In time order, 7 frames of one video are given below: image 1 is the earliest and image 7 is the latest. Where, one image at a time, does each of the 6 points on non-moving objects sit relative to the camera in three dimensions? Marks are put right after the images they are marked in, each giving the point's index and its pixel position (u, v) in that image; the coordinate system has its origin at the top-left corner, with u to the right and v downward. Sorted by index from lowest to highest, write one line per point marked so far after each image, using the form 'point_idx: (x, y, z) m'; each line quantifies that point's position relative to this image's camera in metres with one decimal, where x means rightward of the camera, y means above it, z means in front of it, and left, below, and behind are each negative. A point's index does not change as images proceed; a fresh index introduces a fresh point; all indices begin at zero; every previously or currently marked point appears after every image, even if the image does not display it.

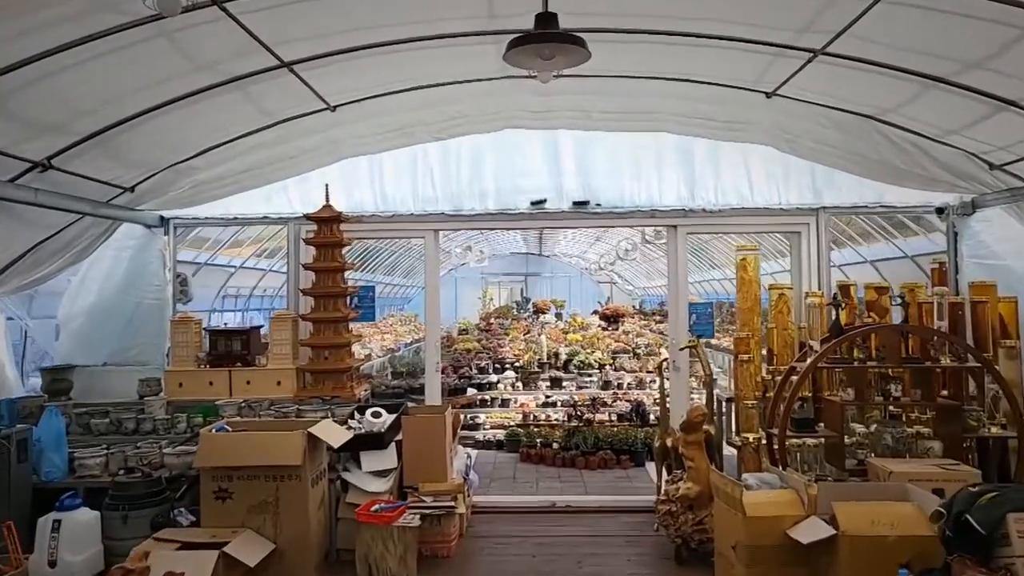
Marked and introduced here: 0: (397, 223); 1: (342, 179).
0: (-0.8, +0.4, +5.0) m
1: (-1.1, +0.7, +5.0) m
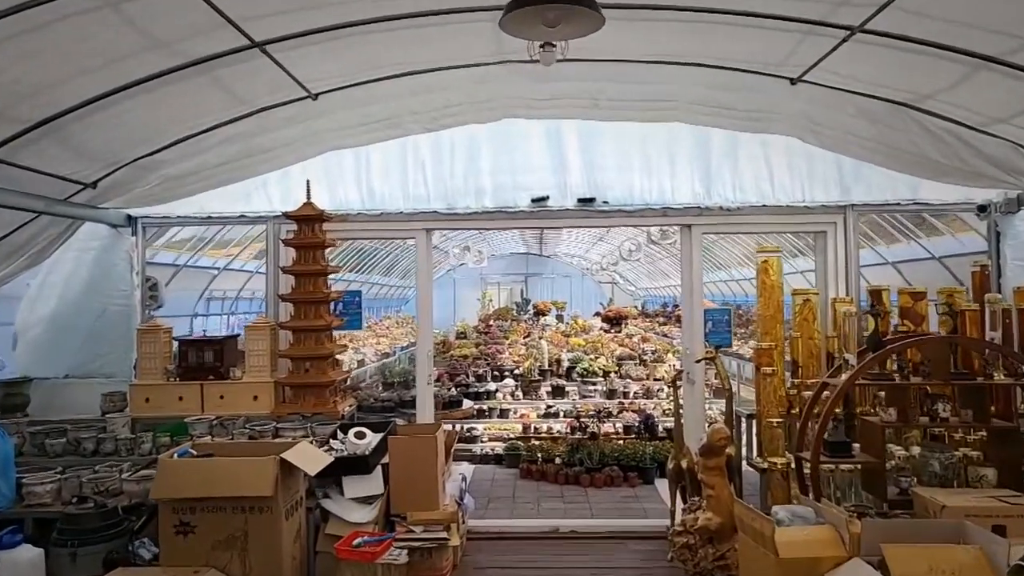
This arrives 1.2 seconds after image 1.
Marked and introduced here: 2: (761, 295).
0: (-0.8, +0.4, +4.6) m
1: (-1.2, +0.7, +4.6) m
2: (+1.4, 0.0, +4.2) m
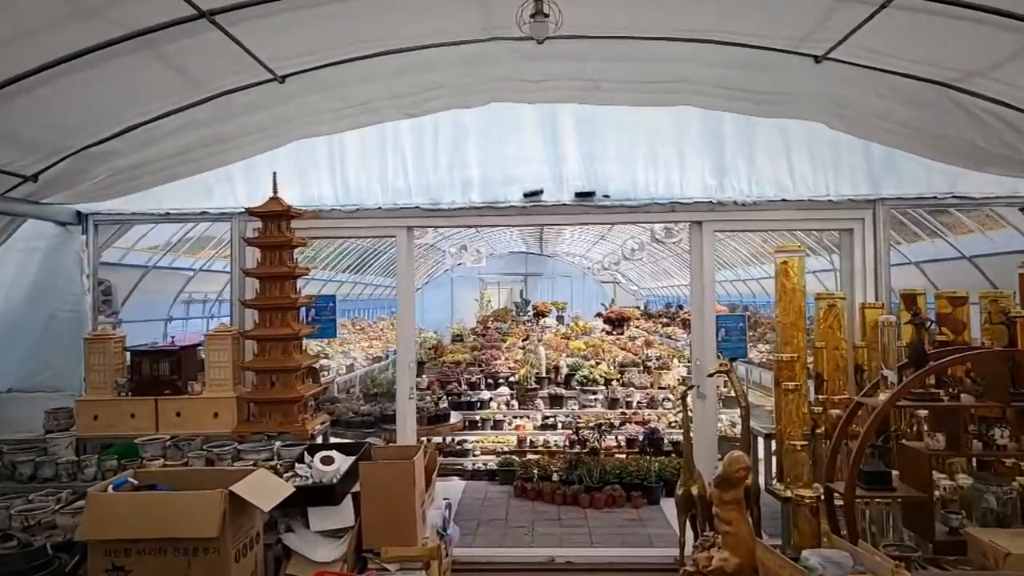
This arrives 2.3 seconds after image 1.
0: (-0.9, +0.4, +4.2) m
1: (-1.2, +0.7, +4.2) m
2: (+1.3, -0.1, +3.8) m
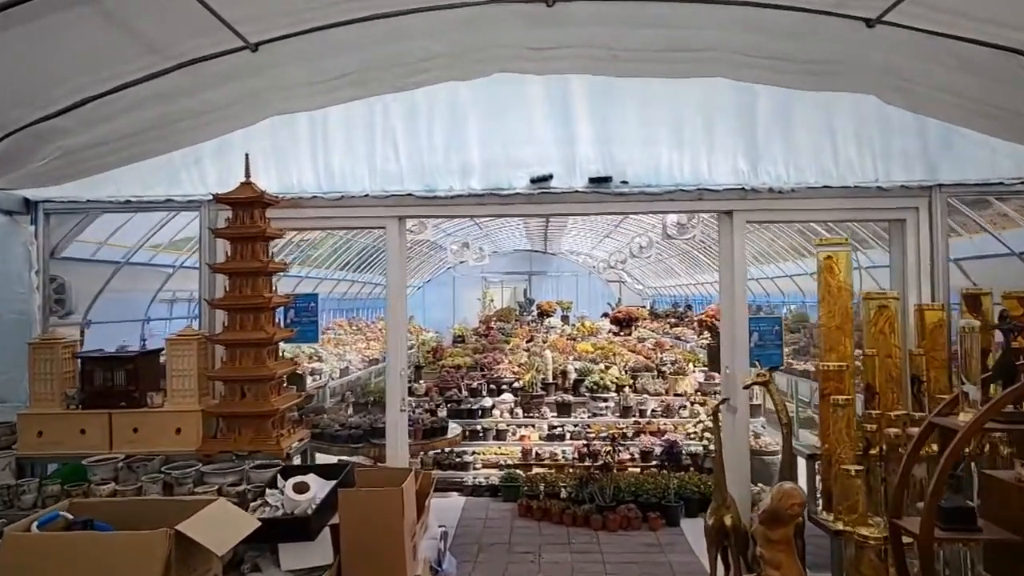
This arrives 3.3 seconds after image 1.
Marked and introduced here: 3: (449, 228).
0: (-0.8, +0.4, +3.7) m
1: (-1.2, +0.7, +3.7) m
2: (+1.4, -0.1, +3.3) m
3: (-0.9, +0.9, +11.2) m
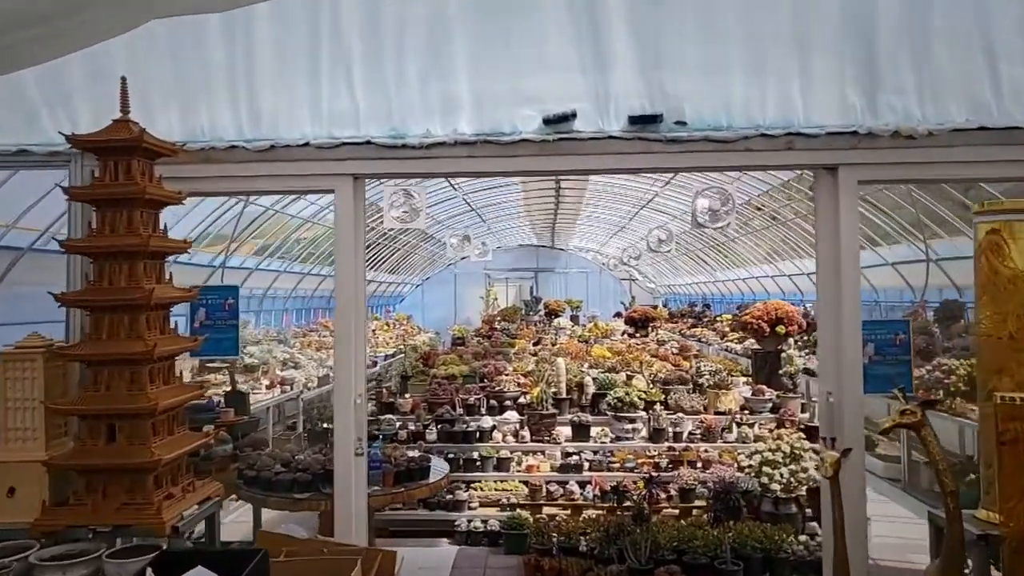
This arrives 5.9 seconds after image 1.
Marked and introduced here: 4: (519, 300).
0: (-0.8, +0.4, +2.6) m
1: (-1.2, +0.7, +2.6) m
2: (+1.4, 0.0, +2.1) m
3: (-0.9, +0.9, +10.1) m
4: (+0.1, -0.2, +12.9) m
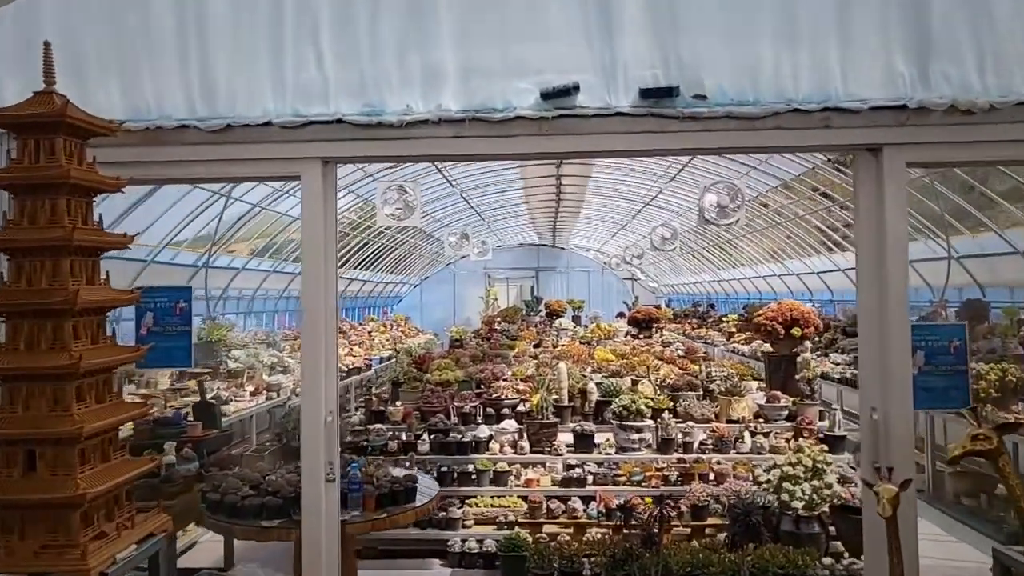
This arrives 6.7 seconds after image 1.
0: (-0.8, +0.4, +2.2) m
1: (-1.2, +0.7, +2.3) m
2: (+1.4, 0.0, +1.8) m
3: (-0.9, +0.9, +9.8) m
4: (+0.1, -0.2, +12.5) m
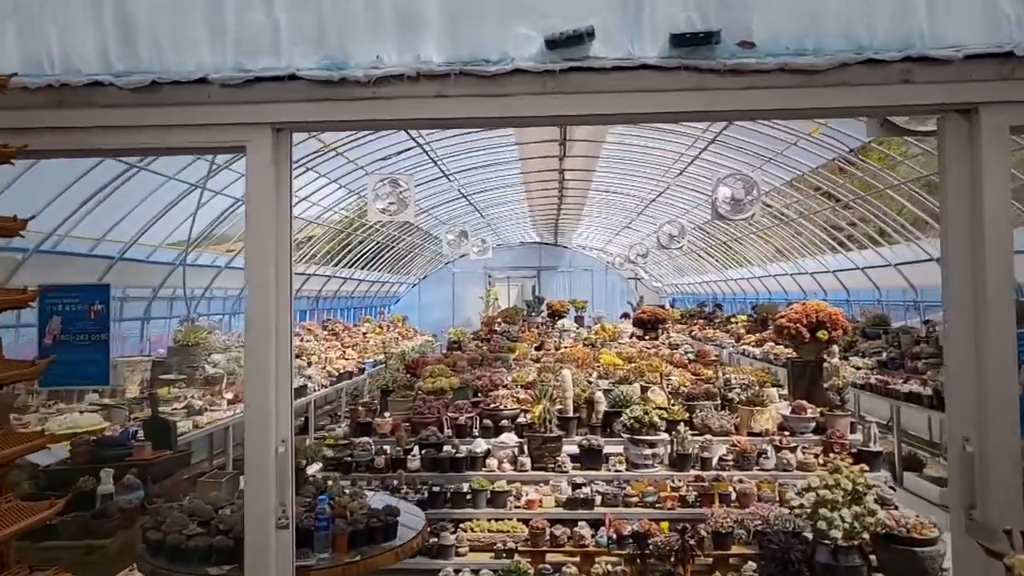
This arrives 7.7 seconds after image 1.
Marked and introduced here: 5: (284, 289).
0: (-0.8, +0.4, +1.8) m
1: (-1.2, +0.7, +1.8) m
2: (+1.3, 0.0, +1.4) m
3: (-0.9, +0.9, +9.3) m
4: (+0.1, -0.2, +12.1) m
5: (-0.6, 0.0, +1.9) m
